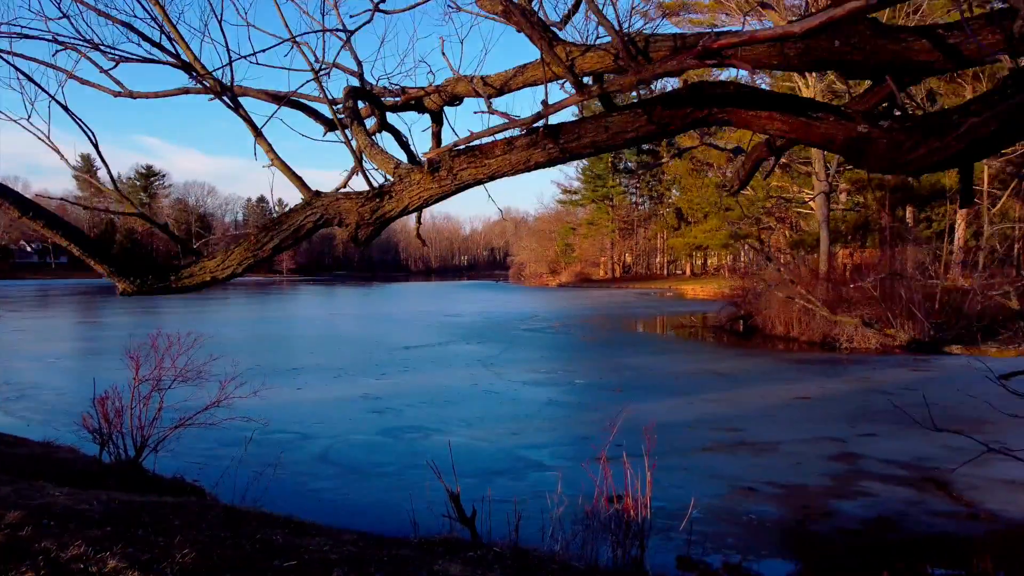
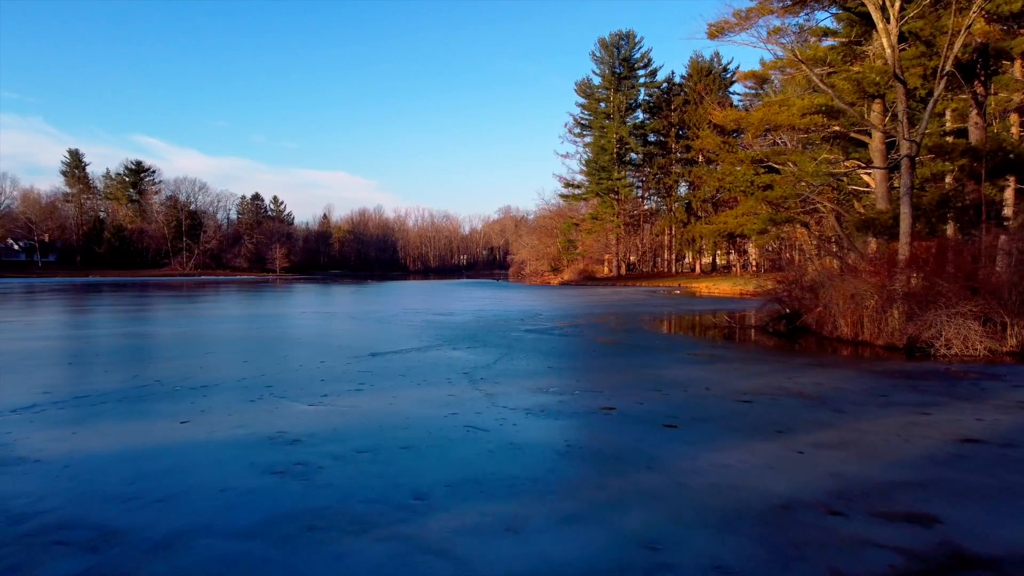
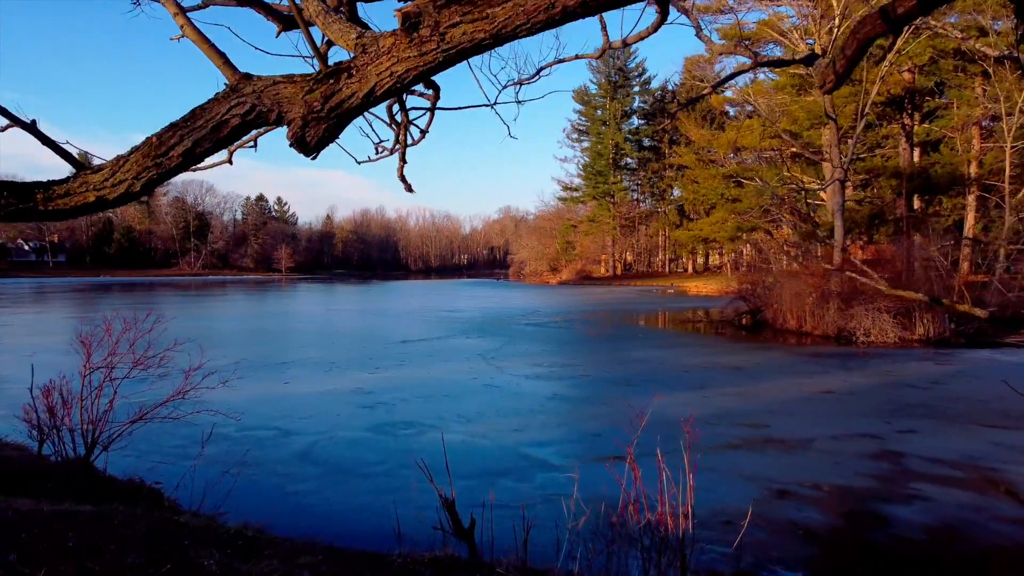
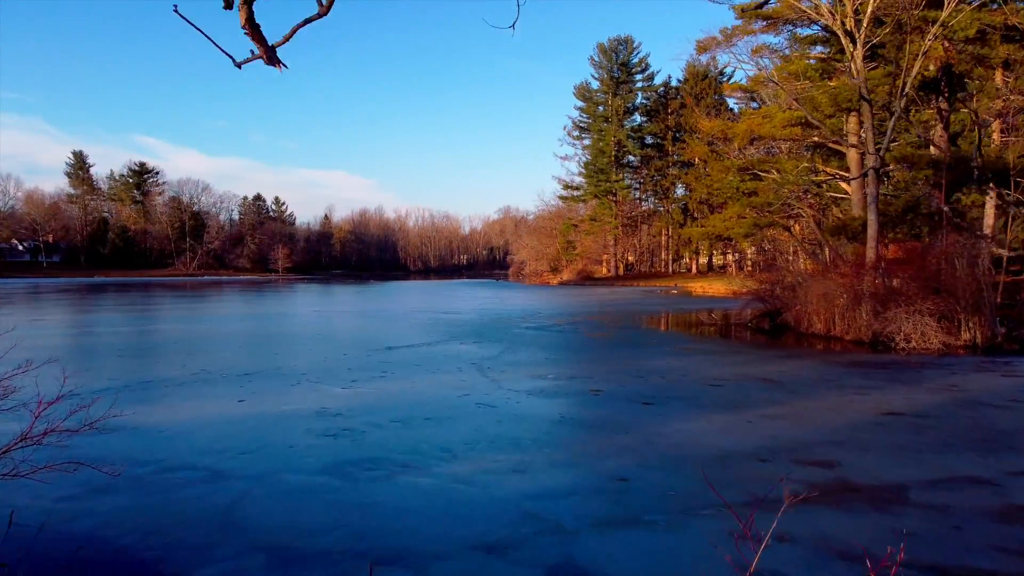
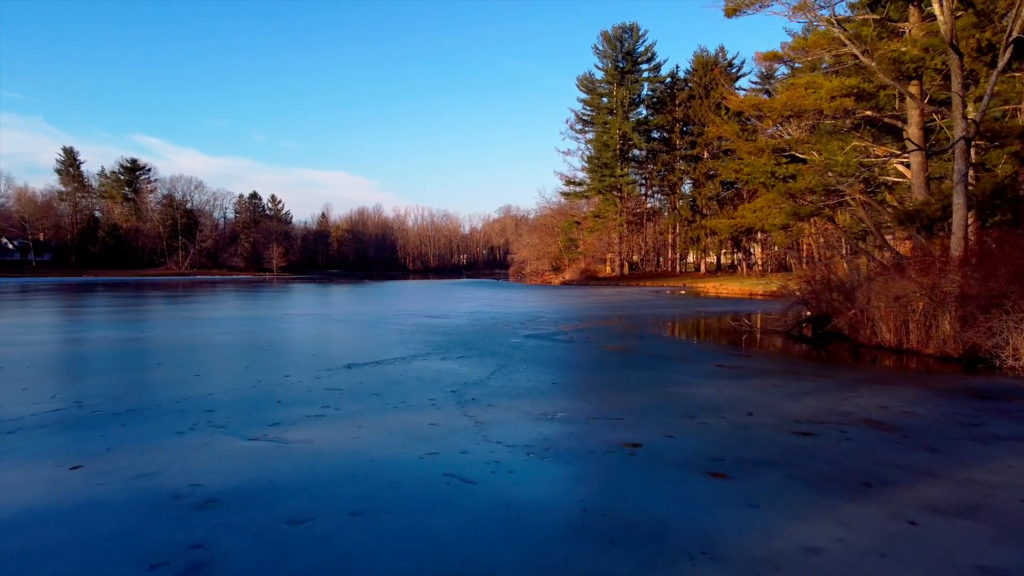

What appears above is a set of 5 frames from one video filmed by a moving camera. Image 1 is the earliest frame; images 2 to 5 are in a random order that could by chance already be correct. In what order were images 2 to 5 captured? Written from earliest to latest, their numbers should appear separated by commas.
3, 4, 2, 5
